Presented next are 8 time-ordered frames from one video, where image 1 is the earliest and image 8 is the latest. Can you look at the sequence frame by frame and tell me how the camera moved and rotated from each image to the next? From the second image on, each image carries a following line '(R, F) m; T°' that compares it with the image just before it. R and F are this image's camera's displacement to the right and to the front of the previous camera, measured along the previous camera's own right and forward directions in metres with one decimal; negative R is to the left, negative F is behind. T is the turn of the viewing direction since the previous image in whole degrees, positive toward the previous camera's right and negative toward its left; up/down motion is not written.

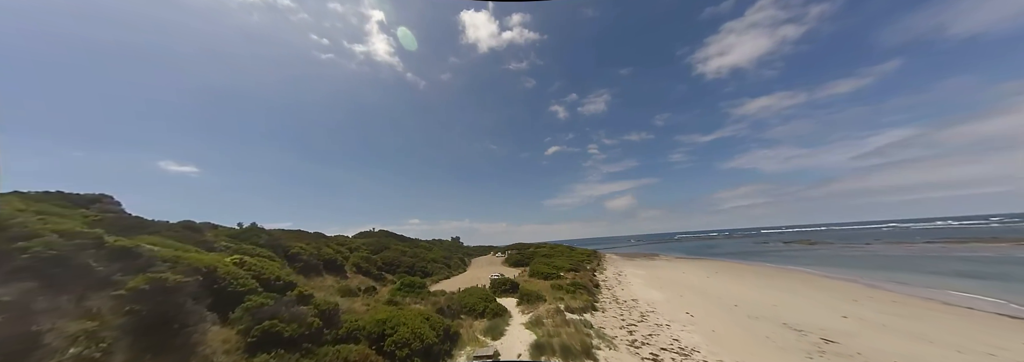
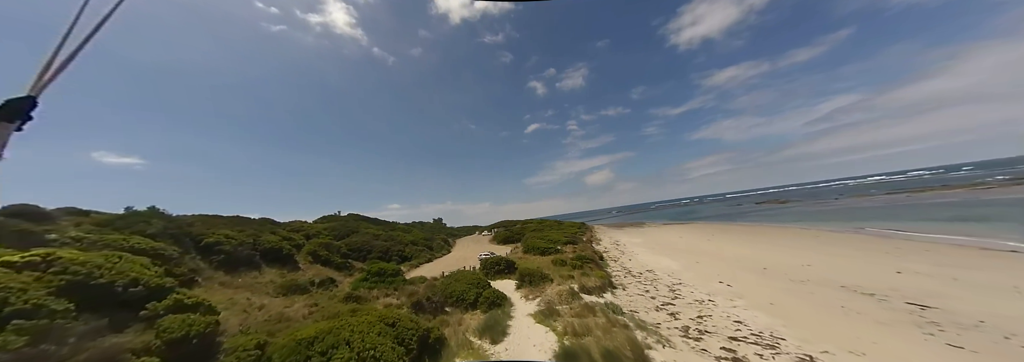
(-0.6, +3.7) m; +4°
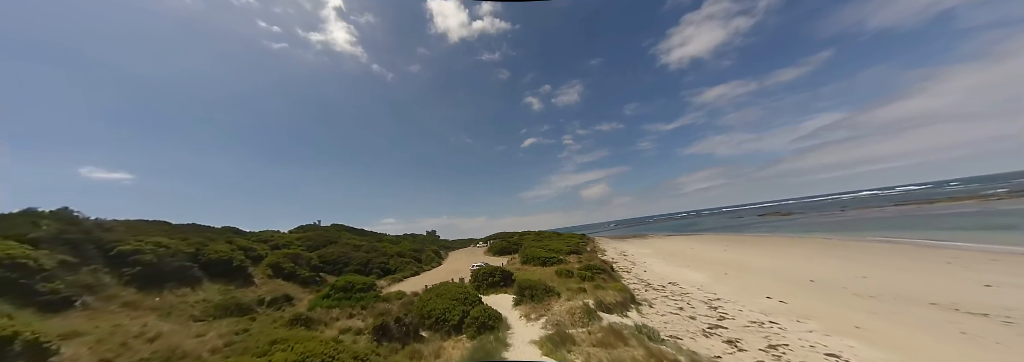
(0.0, +2.3) m; +1°
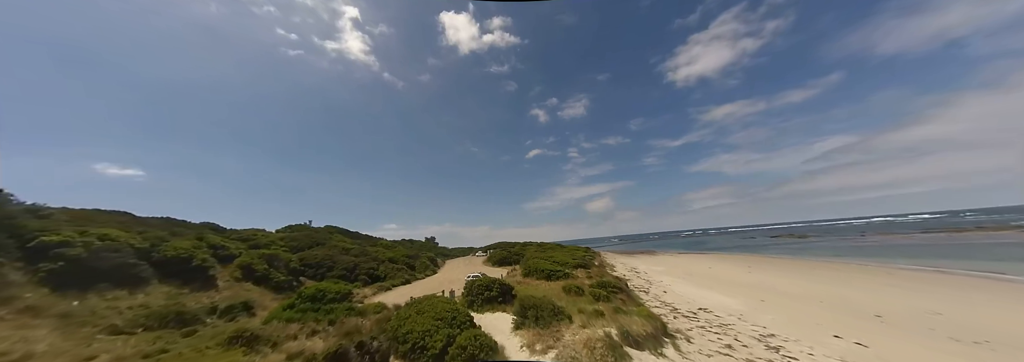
(0.0, +1.7) m; -1°
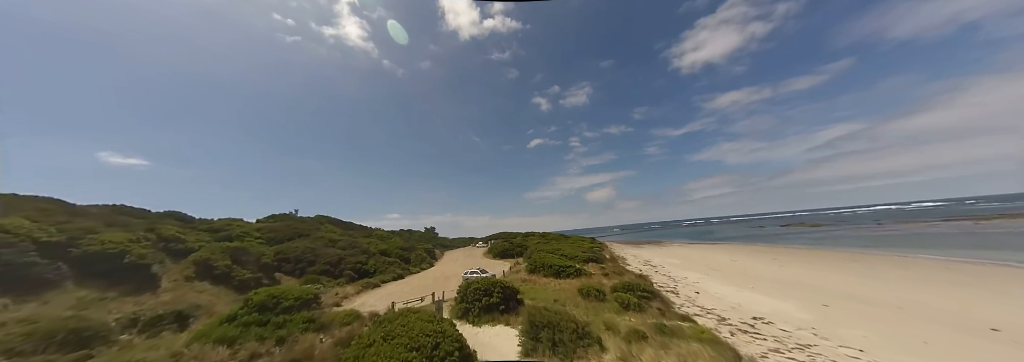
(-0.1, +2.4) m; 0°
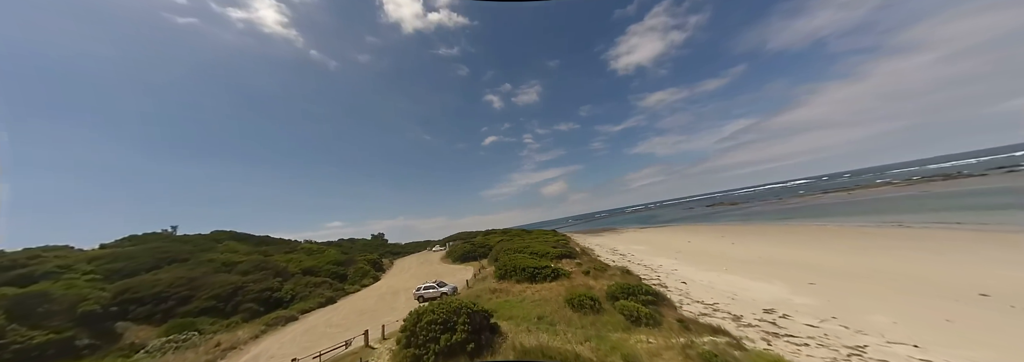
(-0.2, +2.6) m; +10°
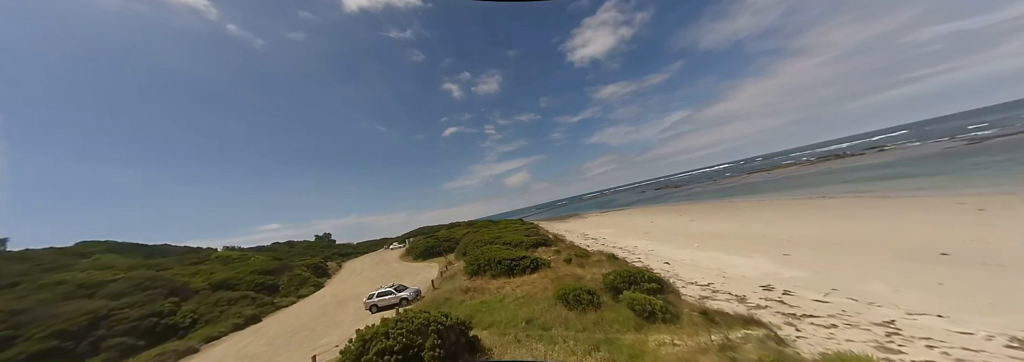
(-0.4, +1.7) m; +9°
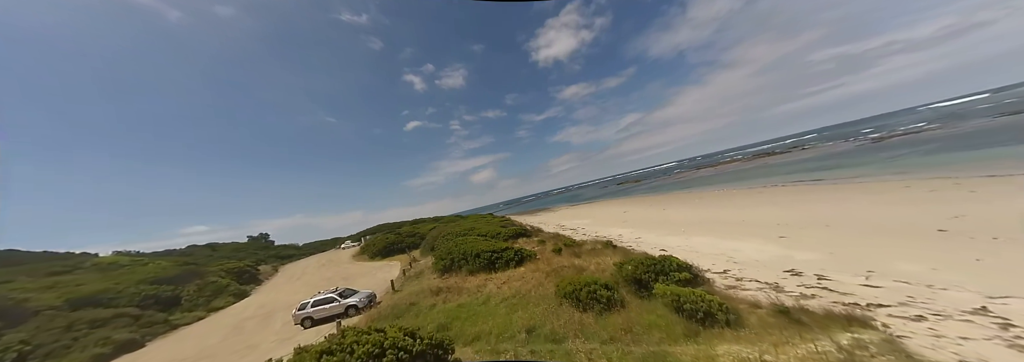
(-0.6, +1.9) m; +8°
